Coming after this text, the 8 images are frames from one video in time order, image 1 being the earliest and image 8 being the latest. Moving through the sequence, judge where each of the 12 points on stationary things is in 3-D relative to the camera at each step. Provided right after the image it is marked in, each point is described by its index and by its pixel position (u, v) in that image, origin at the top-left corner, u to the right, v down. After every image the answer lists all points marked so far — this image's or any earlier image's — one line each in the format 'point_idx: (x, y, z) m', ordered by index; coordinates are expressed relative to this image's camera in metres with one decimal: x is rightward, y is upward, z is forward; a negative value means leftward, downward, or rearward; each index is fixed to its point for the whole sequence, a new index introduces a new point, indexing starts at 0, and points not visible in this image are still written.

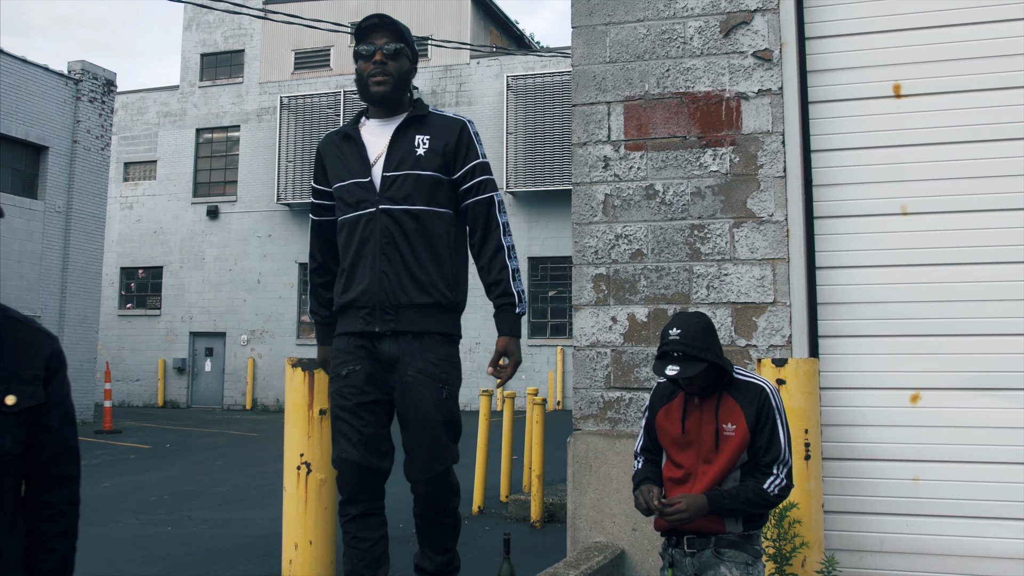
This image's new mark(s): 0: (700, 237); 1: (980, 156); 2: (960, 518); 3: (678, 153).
0: (+0.5, +0.1, +3.6) m
1: (+1.3, +0.4, +3.6) m
2: (+1.2, -0.6, +3.4) m
3: (+0.5, +0.4, +3.7) m
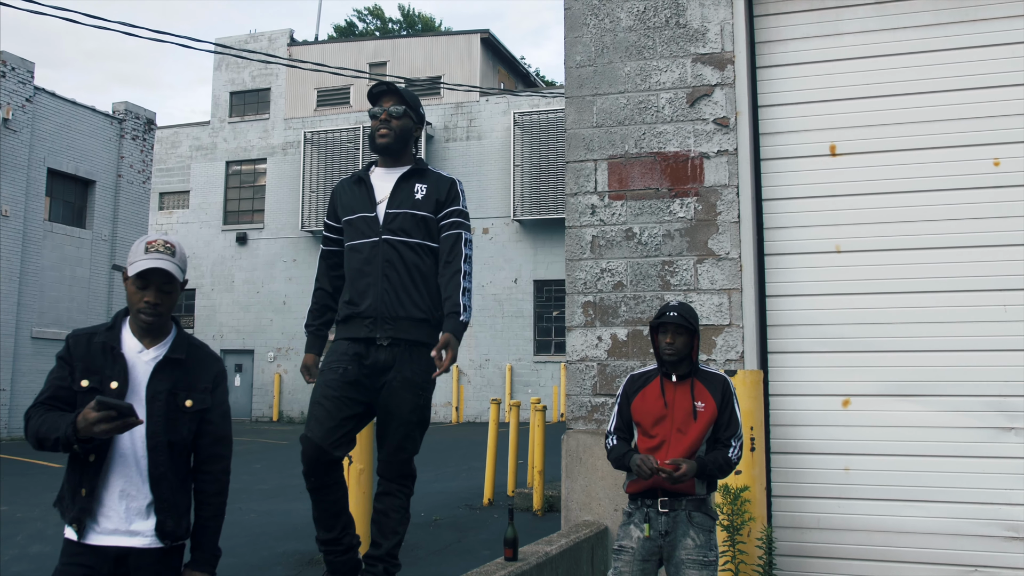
0: (+0.5, +0.1, +4.4) m
1: (+1.3, +0.3, +4.4) m
2: (+1.2, -0.7, +4.2) m
3: (+0.5, +0.3, +4.5) m
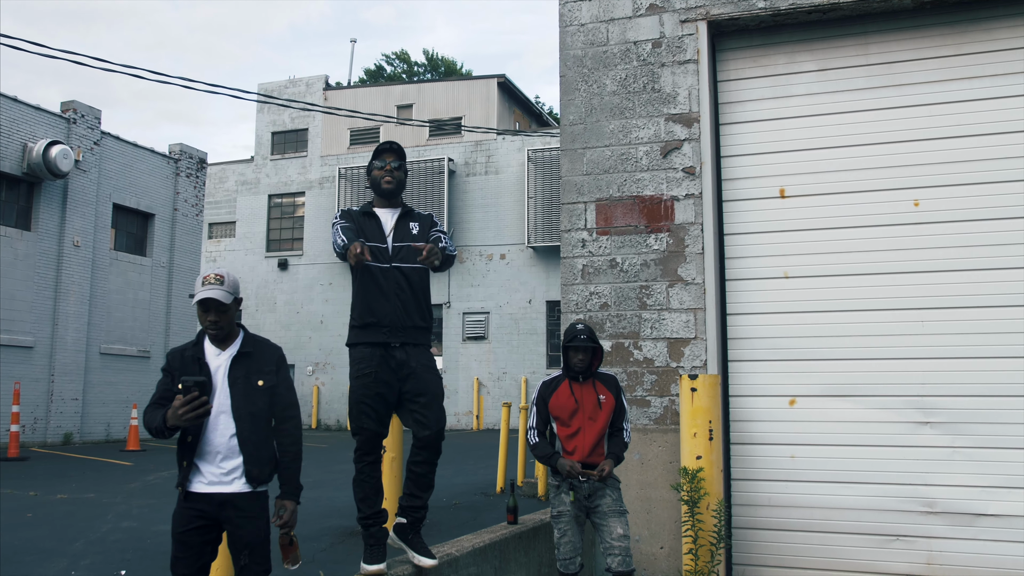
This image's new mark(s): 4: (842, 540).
0: (+0.5, 0.0, +5.3) m
1: (+1.3, +0.2, +5.3) m
2: (+1.2, -0.7, +5.1) m
3: (+0.5, +0.2, +5.4) m
4: (+1.2, -0.9, +5.0) m
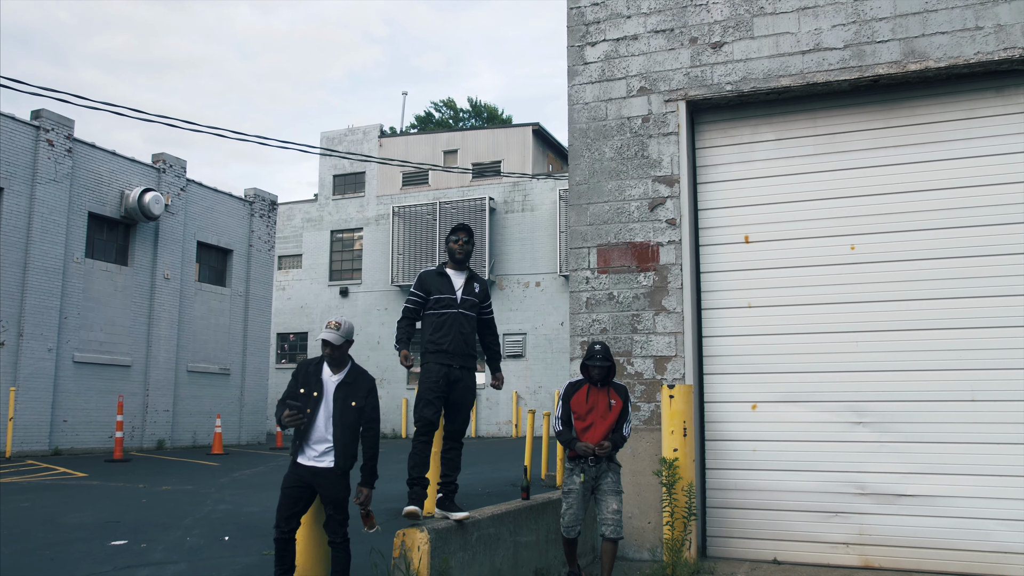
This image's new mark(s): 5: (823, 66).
0: (+0.6, -0.2, +6.6) m
1: (+1.4, +0.1, +6.6) m
2: (+1.3, -0.9, +6.4) m
3: (+0.6, +0.1, +6.7) m
4: (+1.3, -1.1, +6.3) m
5: (+1.5, +1.1, +6.4) m
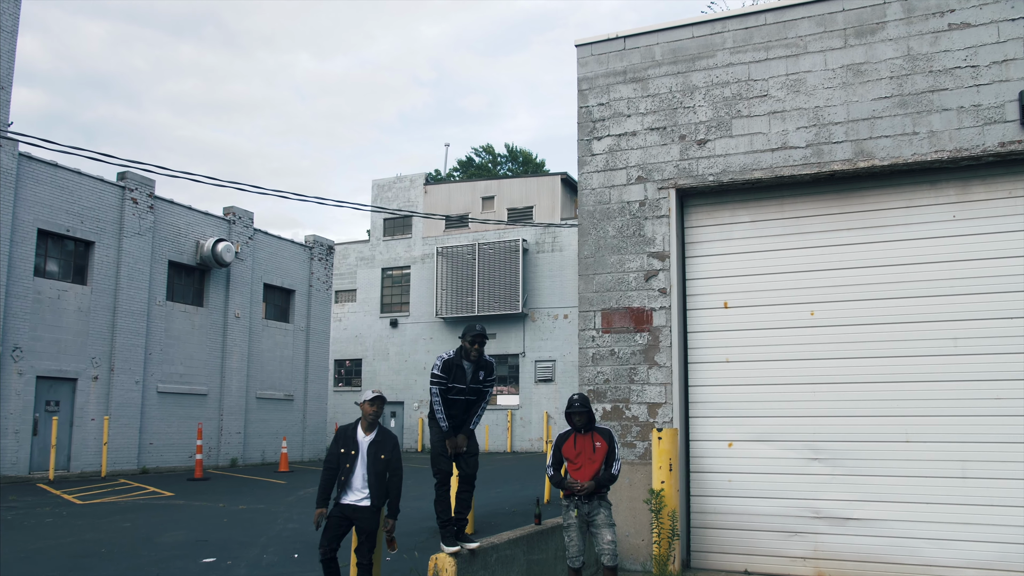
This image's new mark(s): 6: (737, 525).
0: (+0.7, -0.5, +8.0) m
1: (+1.5, -0.3, +7.9) m
2: (+1.4, -1.2, +7.7) m
3: (+0.7, -0.3, +8.1) m
4: (+1.4, -1.4, +7.7) m
5: (+1.6, +0.7, +7.8) m
6: (+1.3, -1.4, +7.8) m
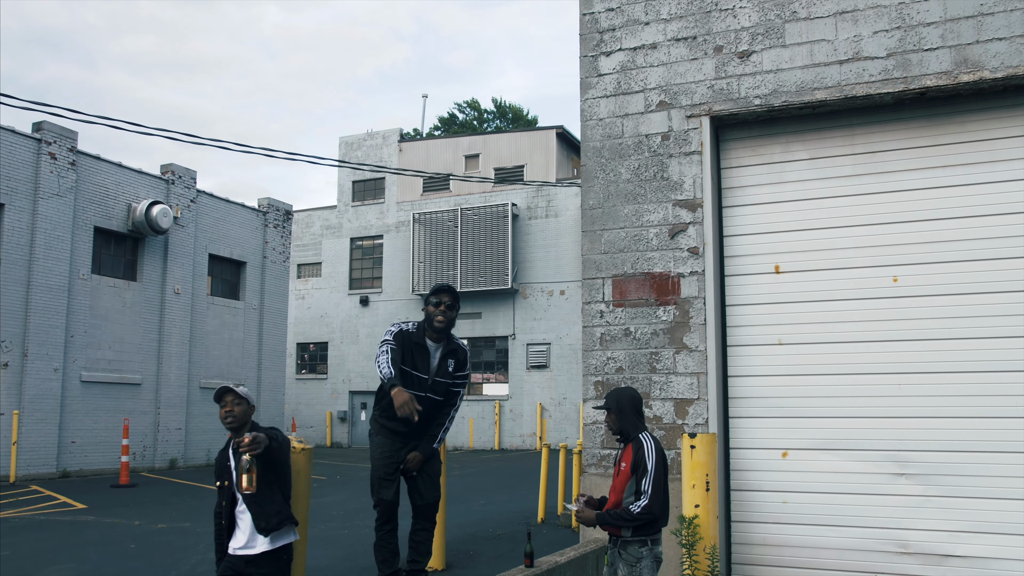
0: (+0.7, -0.3, +6.1) m
1: (+1.4, -0.1, +6.0) m
2: (+1.3, -1.0, +5.8) m
3: (+0.6, -0.1, +6.1) m
4: (+1.3, -1.2, +5.8) m
5: (+1.5, +0.9, +5.8) m
6: (+1.2, -1.2, +5.8) m
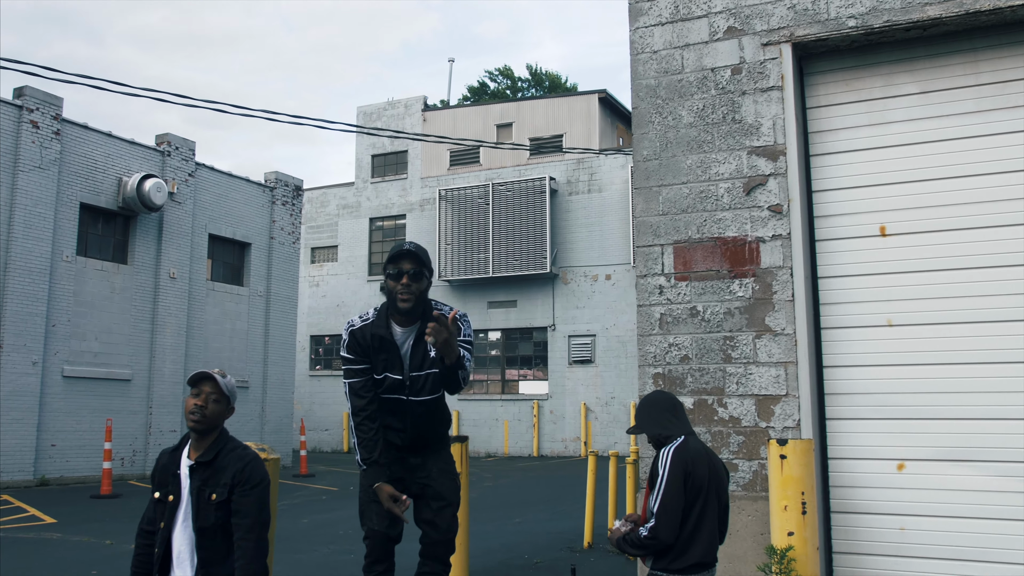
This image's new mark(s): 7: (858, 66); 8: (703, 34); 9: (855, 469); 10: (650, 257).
0: (+0.8, -0.2, +4.8) m
1: (+1.5, 0.0, +4.7) m
2: (+1.4, -0.9, +4.6) m
3: (+0.7, 0.0, +4.9) m
4: (+1.5, -1.1, +4.5) m
5: (+1.6, +1.0, +4.5) m
6: (+1.4, -1.1, +4.6) m
7: (+1.3, +0.8, +5.1) m
8: (+0.7, +1.0, +5.2) m
9: (+1.2, -0.6, +4.8) m
10: (+0.5, +0.1, +5.1) m
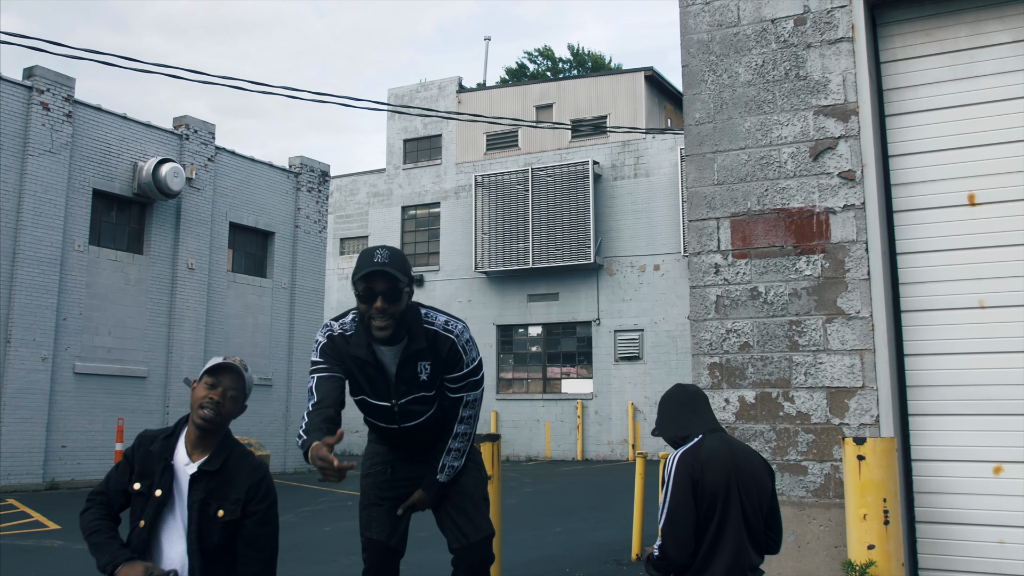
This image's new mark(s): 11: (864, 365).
0: (+0.9, -0.1, +4.2) m
1: (+1.6, +0.1, +4.1) m
2: (+1.5, -0.8, +4.0) m
3: (+0.9, +0.1, +4.3) m
4: (+1.6, -1.0, +3.9) m
5: (+1.7, +1.1, +3.9) m
6: (+1.5, -1.0, +4.0) m
7: (+1.4, +0.9, +4.4) m
8: (+0.9, +1.0, +4.6) m
9: (+1.3, -0.6, +4.2) m
10: (+0.6, +0.2, +4.5) m
11: (+1.1, -0.2, +4.1) m
